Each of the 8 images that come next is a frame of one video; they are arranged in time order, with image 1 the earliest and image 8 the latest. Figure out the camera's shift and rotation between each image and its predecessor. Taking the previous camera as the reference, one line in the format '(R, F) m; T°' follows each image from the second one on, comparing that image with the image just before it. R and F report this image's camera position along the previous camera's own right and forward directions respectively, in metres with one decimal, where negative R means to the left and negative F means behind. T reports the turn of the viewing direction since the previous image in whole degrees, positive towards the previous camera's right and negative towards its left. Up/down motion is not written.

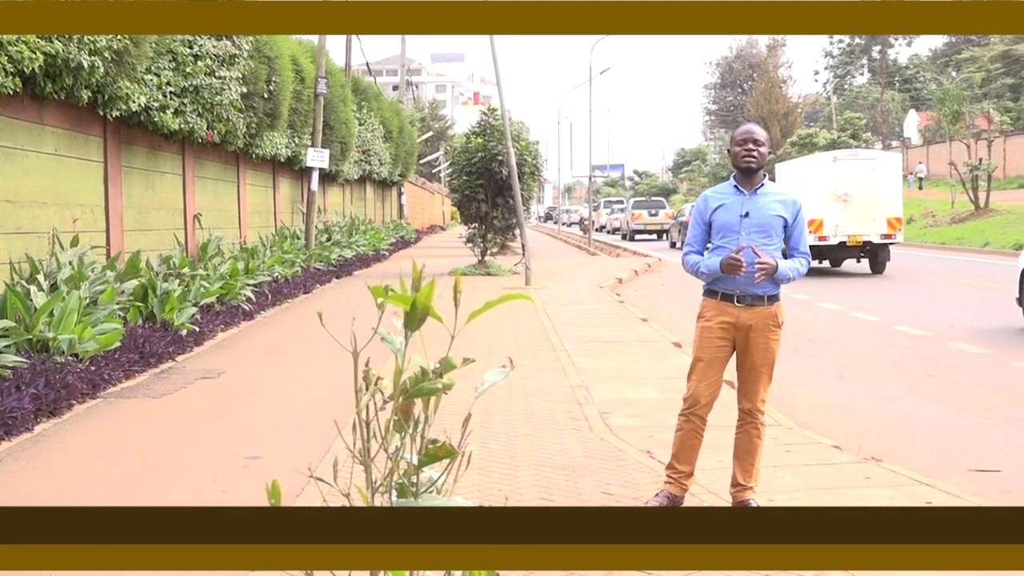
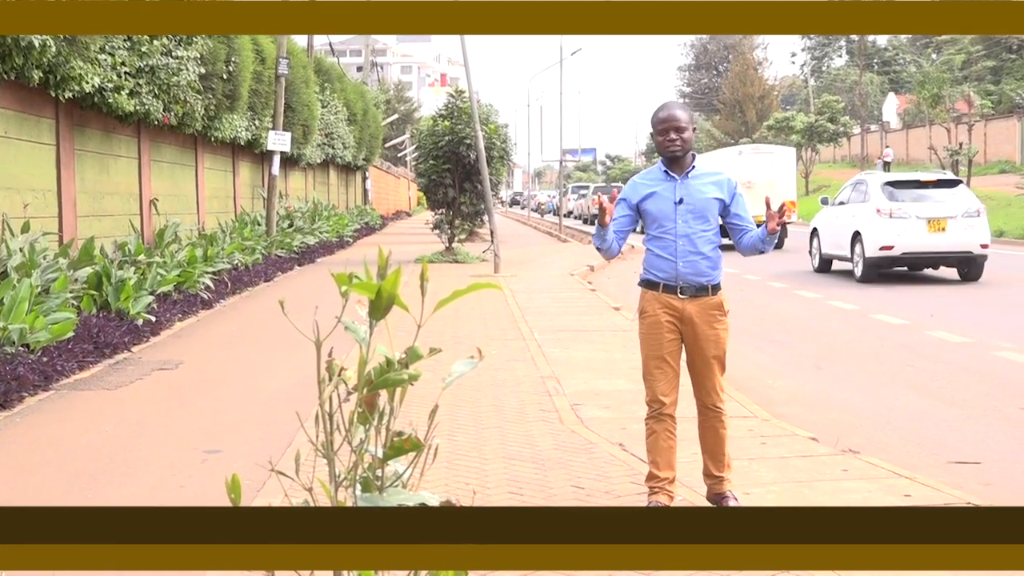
(0.0, +0.2) m; +1°
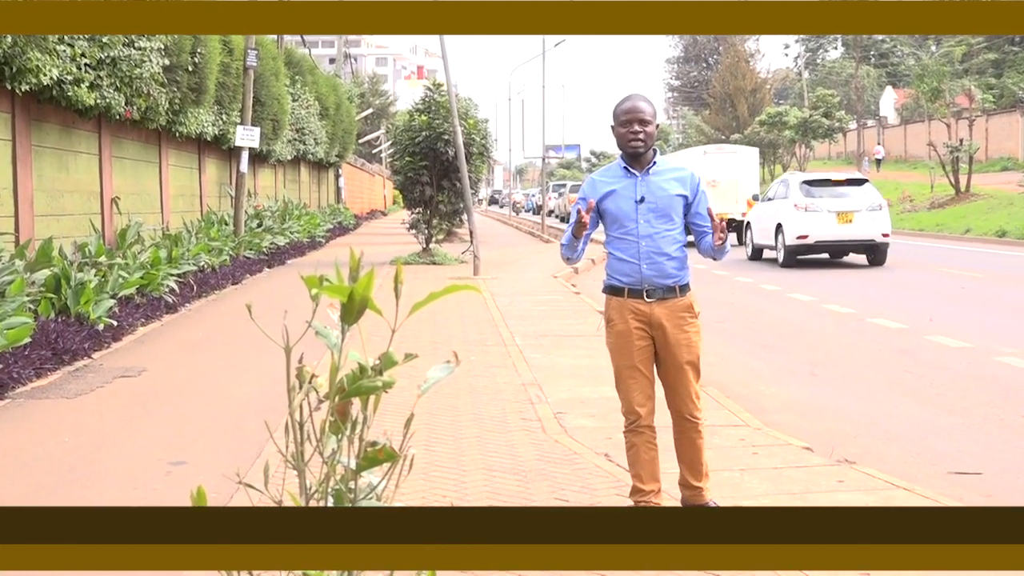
(-0.1, +0.4) m; +1°
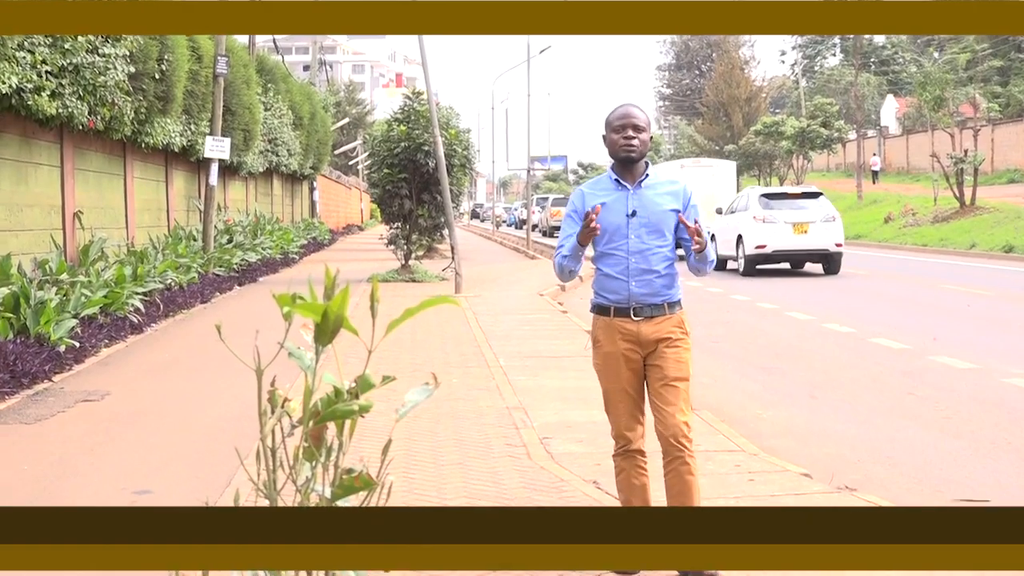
(0.0, +0.4) m; +1°
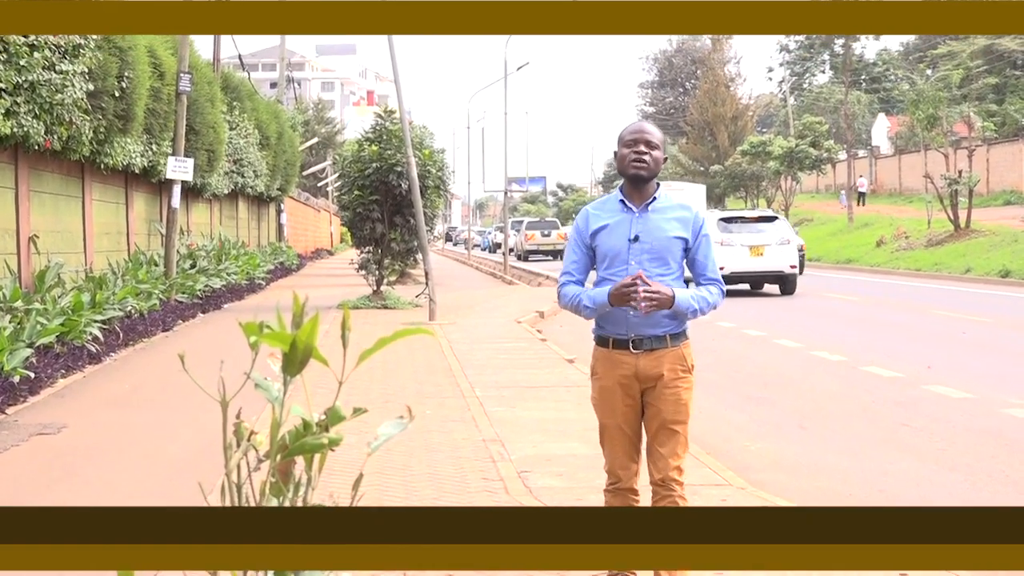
(0.0, +0.3) m; +1°
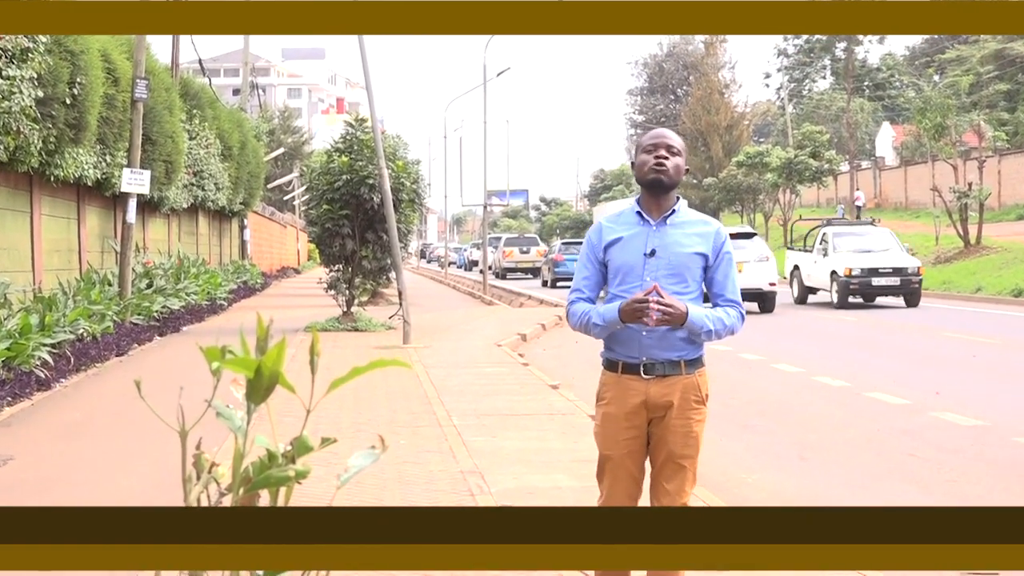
(0.0, +0.4) m; +1°
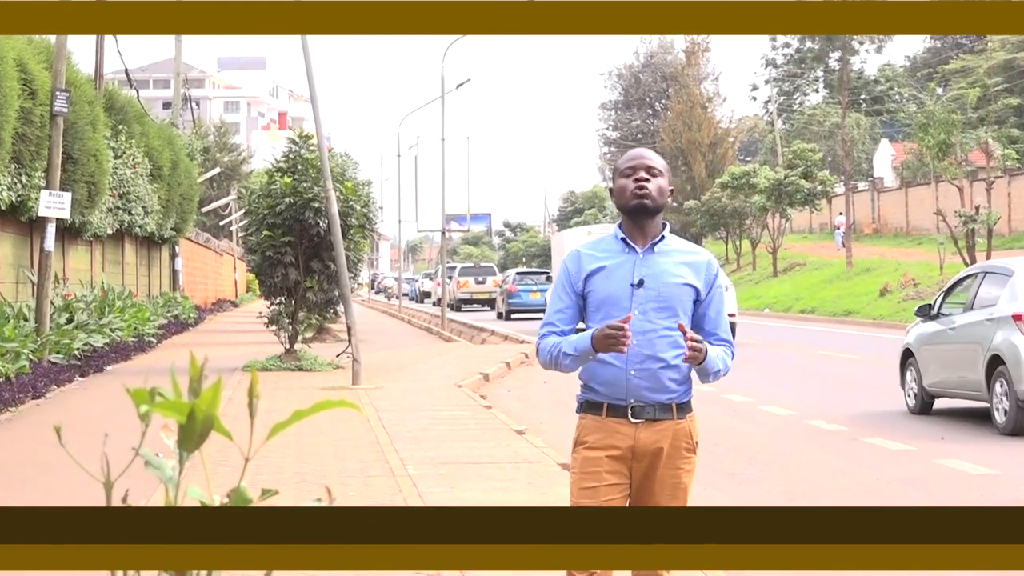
(0.0, +0.6) m; +1°
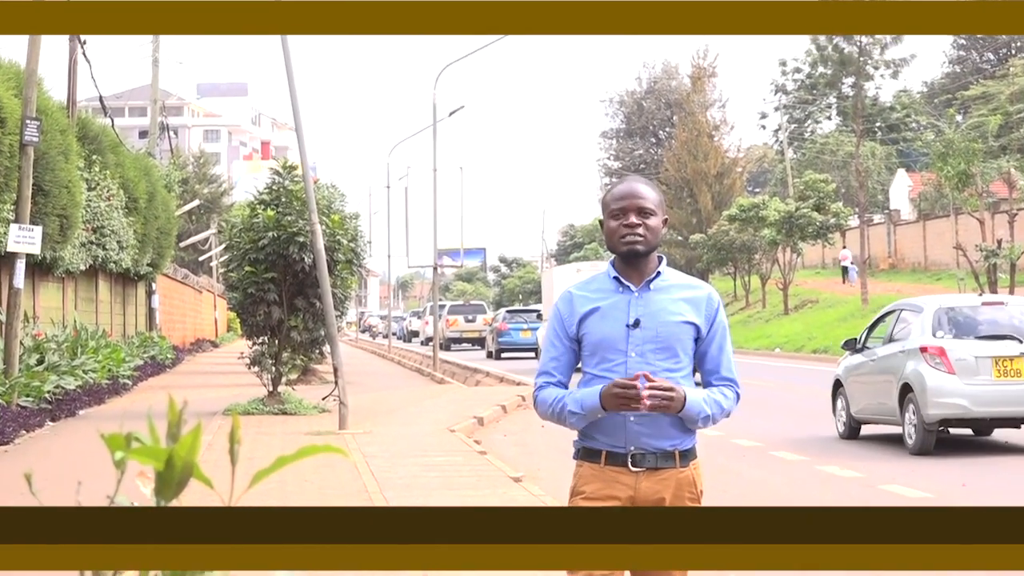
(0.0, +0.3) m; 0°
